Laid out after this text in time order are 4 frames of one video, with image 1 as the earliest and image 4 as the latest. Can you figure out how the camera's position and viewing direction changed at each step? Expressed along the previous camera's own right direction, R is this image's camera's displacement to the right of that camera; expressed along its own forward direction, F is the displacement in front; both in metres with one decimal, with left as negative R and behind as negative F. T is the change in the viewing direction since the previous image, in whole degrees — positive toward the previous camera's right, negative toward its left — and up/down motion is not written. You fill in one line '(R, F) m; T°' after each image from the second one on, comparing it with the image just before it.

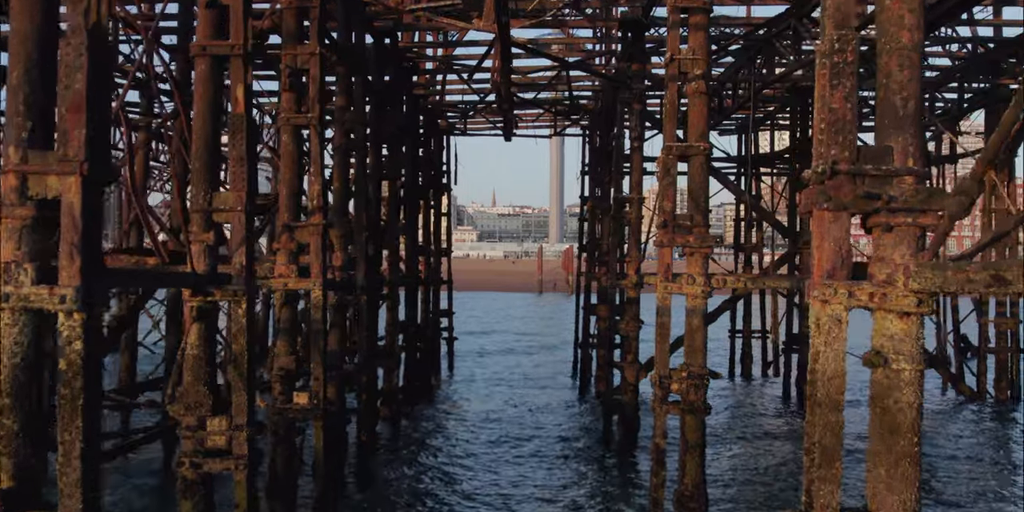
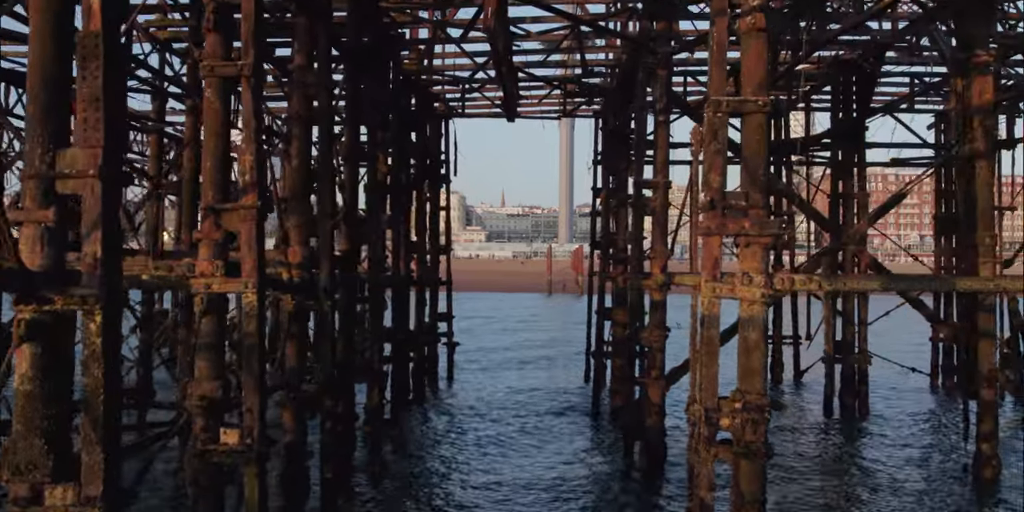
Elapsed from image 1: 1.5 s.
(+0.1, +2.3) m; -1°
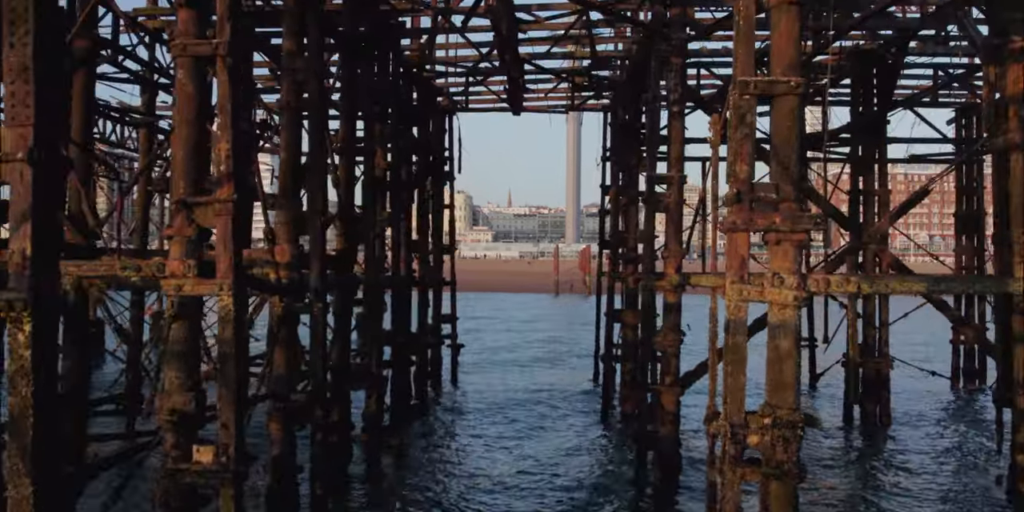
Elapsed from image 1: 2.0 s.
(0.0, +0.7) m; 0°
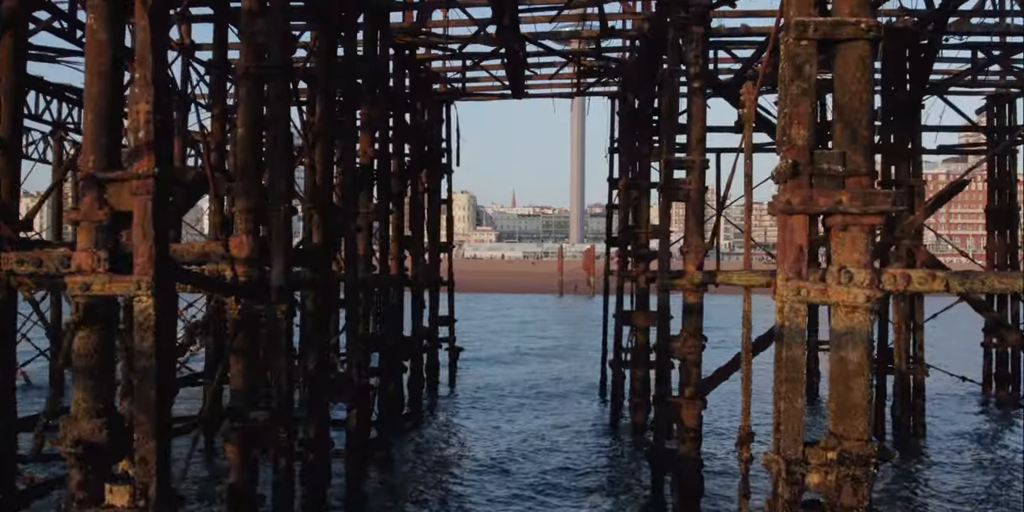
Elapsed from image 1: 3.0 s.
(0.0, +1.3) m; 0°
